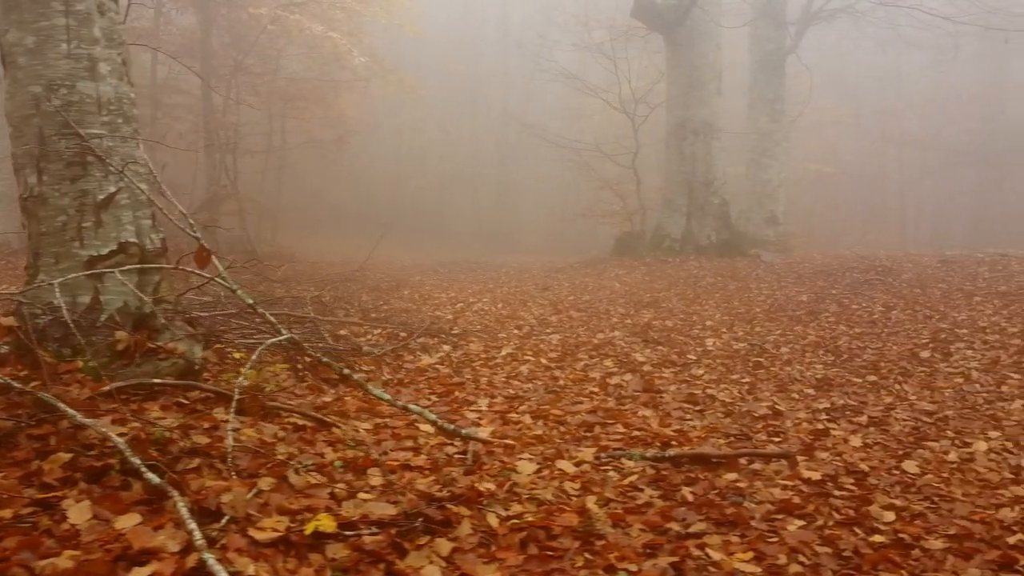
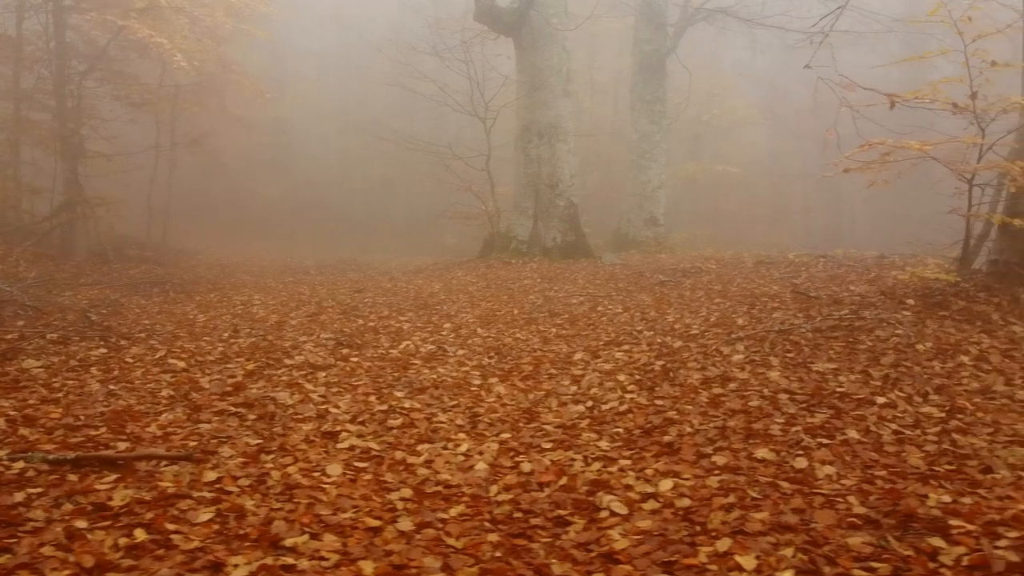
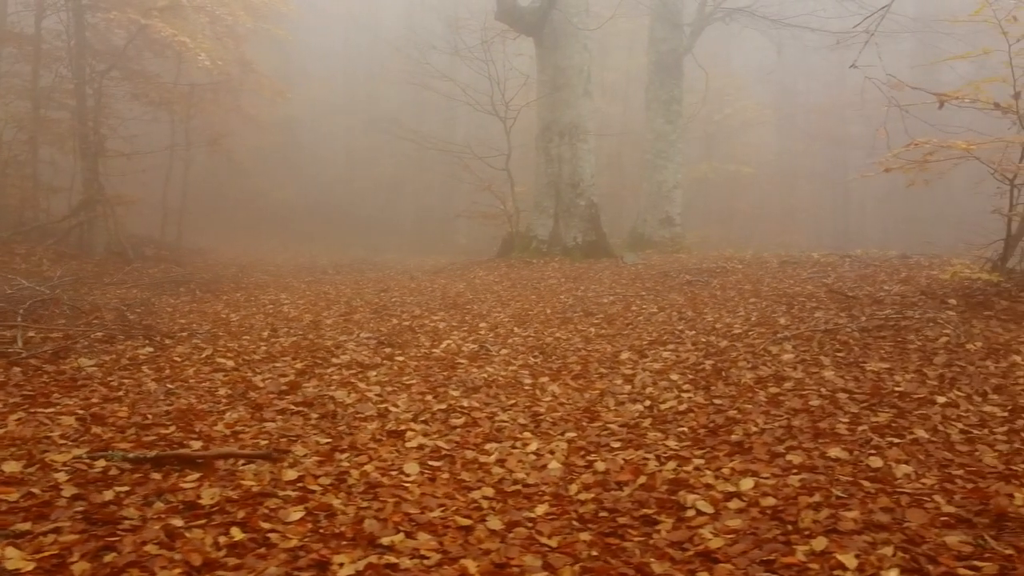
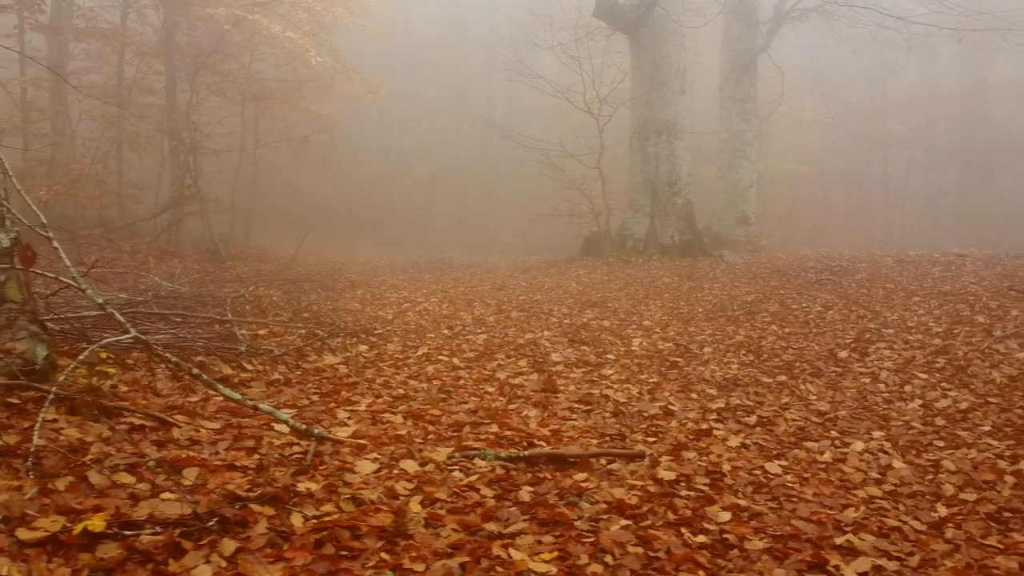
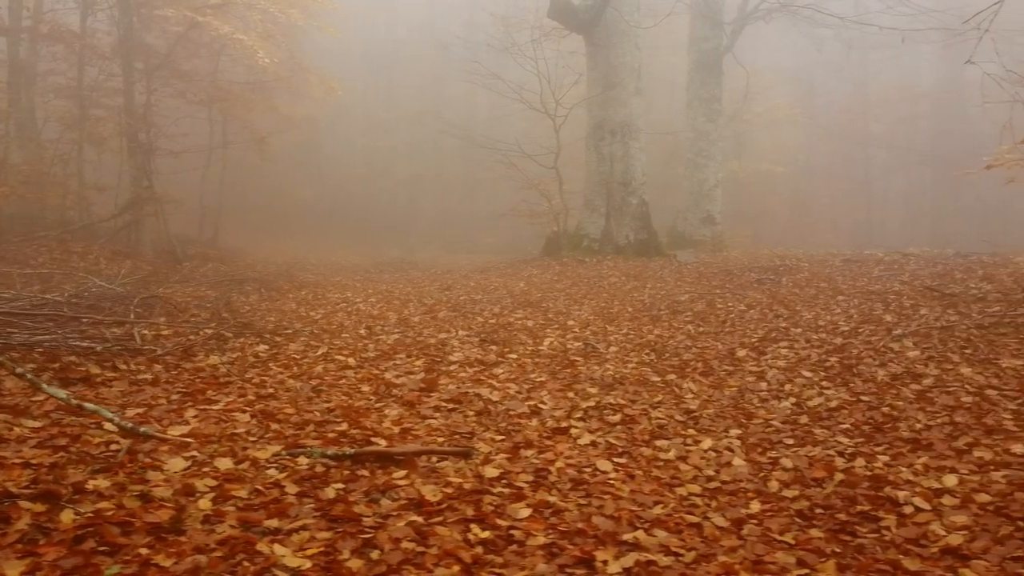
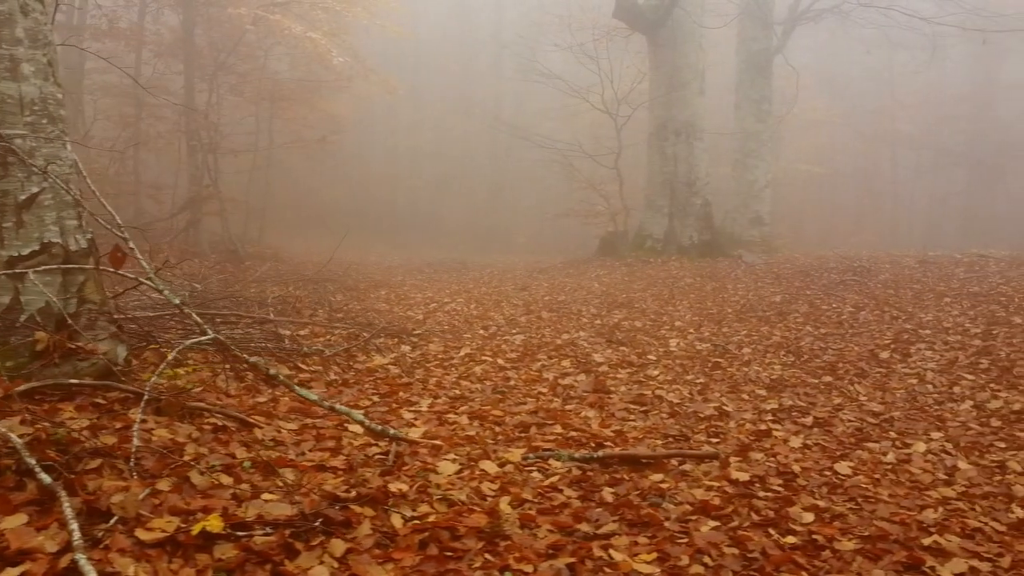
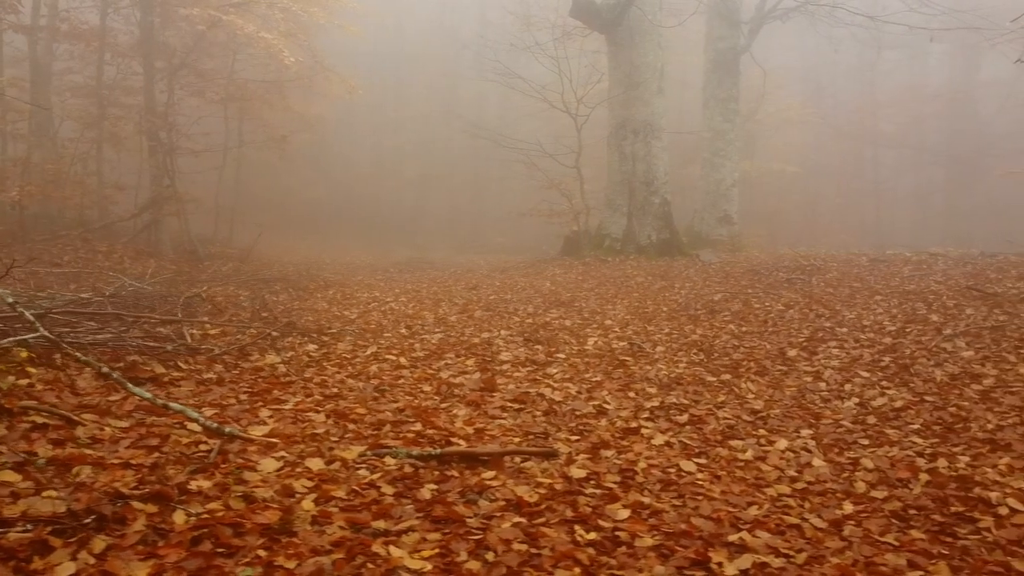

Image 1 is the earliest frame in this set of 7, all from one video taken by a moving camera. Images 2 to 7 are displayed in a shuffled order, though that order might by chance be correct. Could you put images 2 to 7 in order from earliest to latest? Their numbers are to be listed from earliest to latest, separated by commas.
6, 4, 7, 5, 3, 2
